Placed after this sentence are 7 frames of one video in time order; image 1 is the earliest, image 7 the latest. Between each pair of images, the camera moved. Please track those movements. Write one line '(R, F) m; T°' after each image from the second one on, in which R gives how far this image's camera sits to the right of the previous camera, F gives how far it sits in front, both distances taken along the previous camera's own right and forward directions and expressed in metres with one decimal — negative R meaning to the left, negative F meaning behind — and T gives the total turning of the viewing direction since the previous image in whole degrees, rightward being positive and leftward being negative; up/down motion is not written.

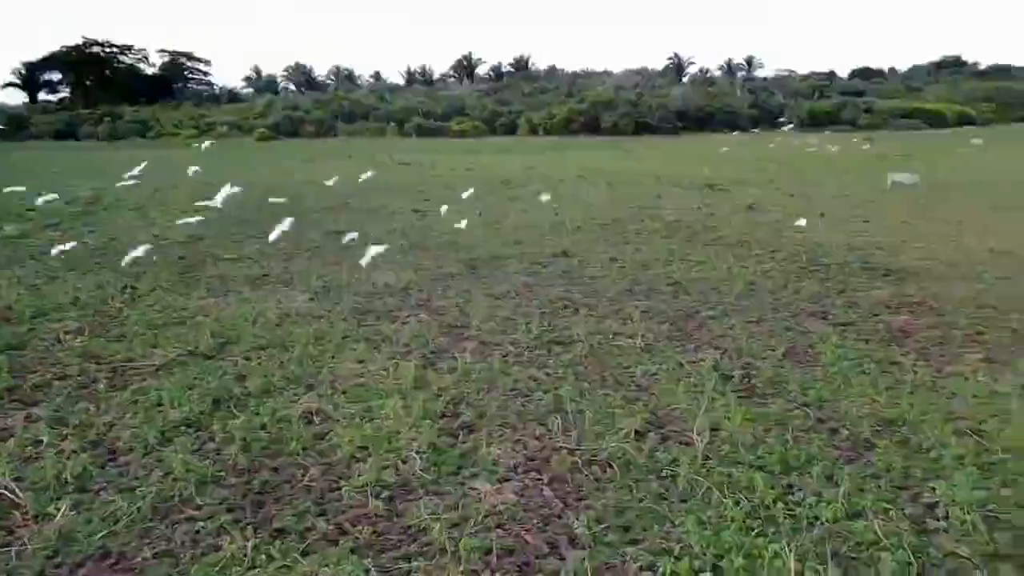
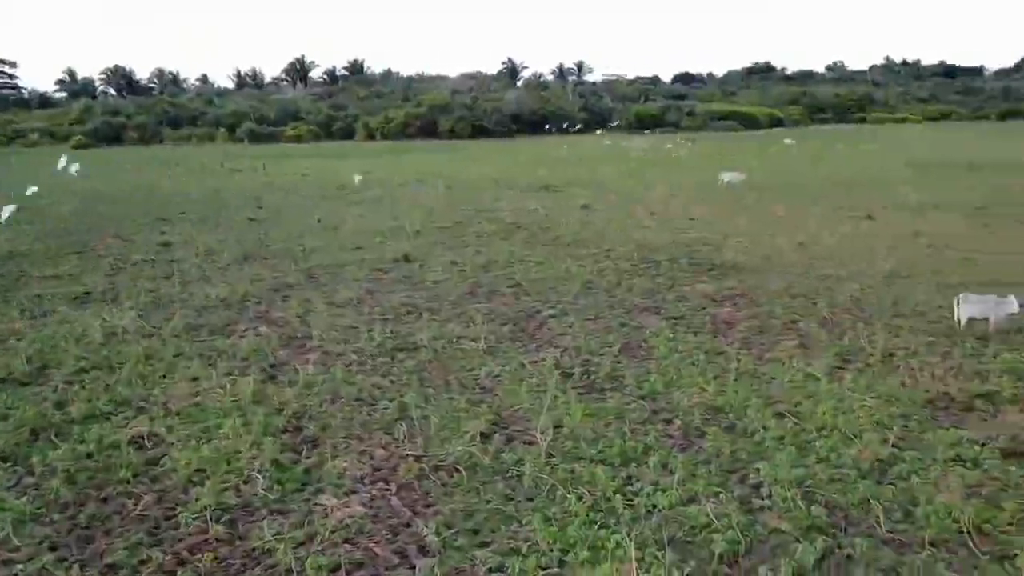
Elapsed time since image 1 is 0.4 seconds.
(0.0, 0.0) m; +10°
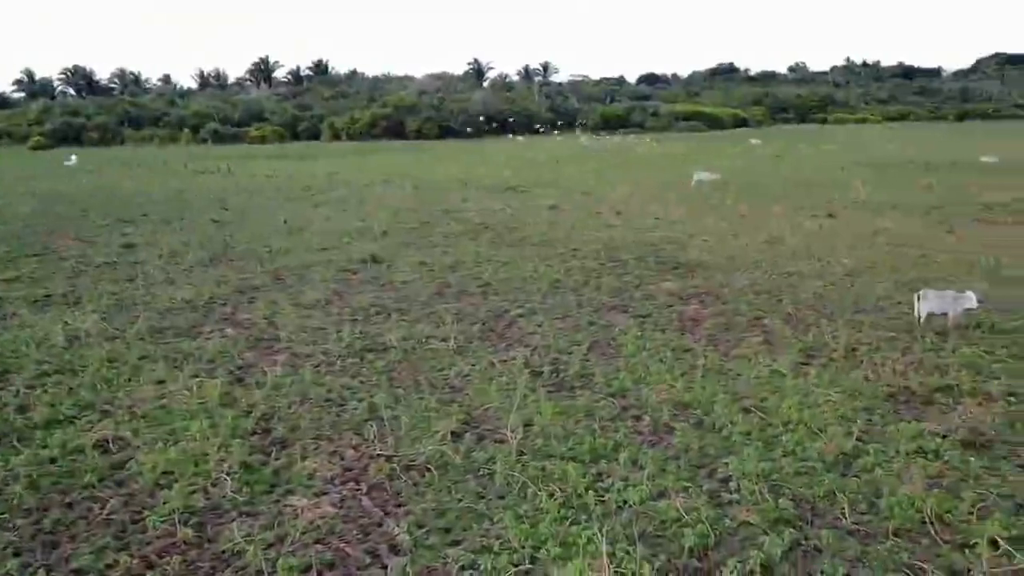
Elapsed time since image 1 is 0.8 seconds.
(0.0, 0.0) m; +2°
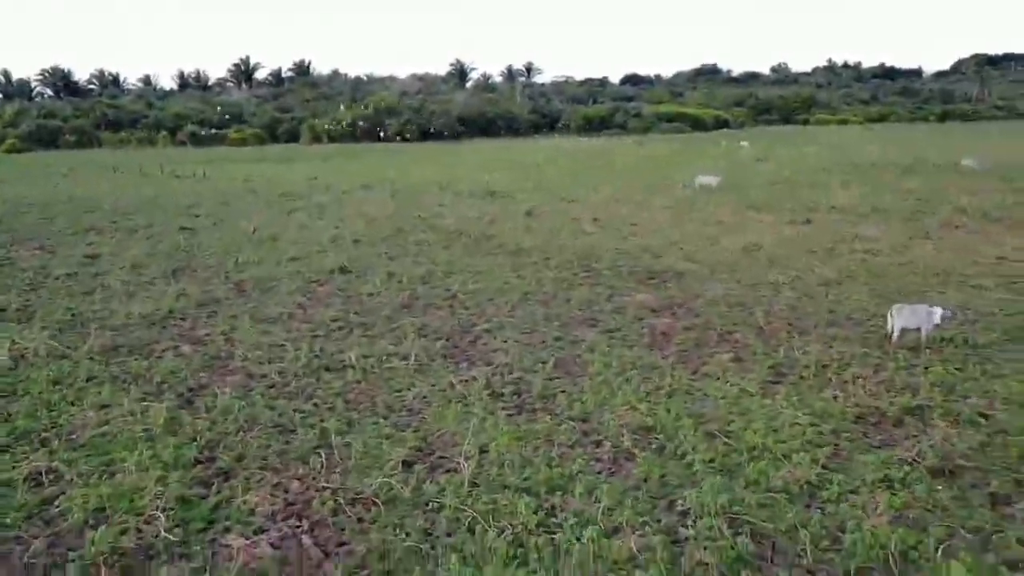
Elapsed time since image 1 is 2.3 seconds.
(+0.1, +0.1) m; +1°
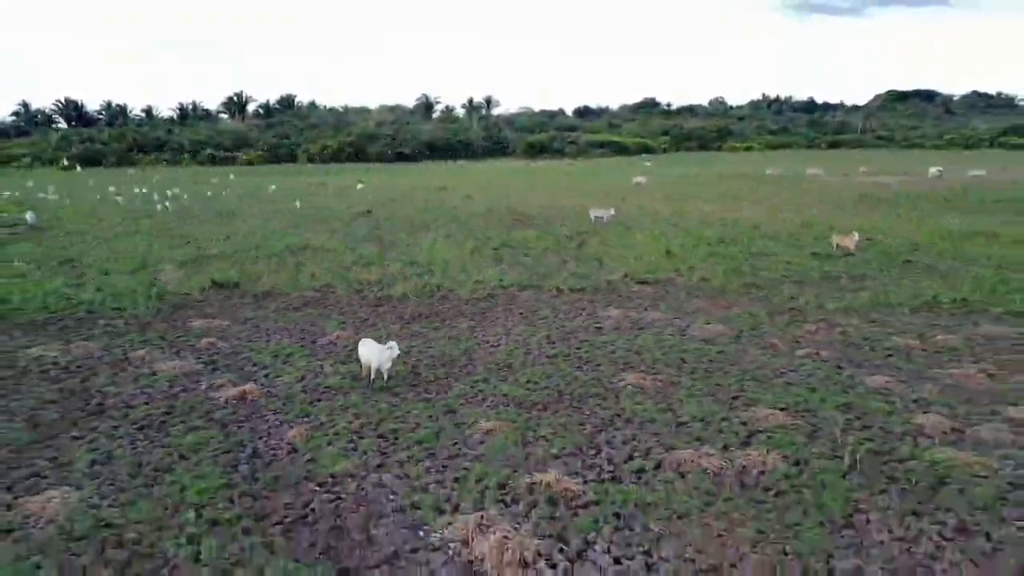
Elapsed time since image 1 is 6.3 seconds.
(-2.0, -6.8) m; +5°
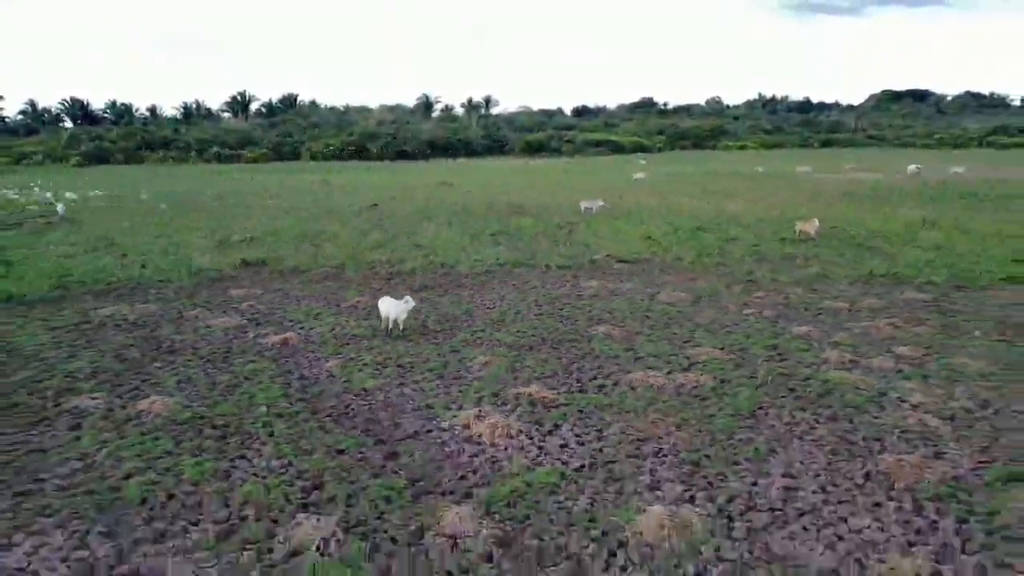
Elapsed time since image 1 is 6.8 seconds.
(0.0, -1.0) m; 0°
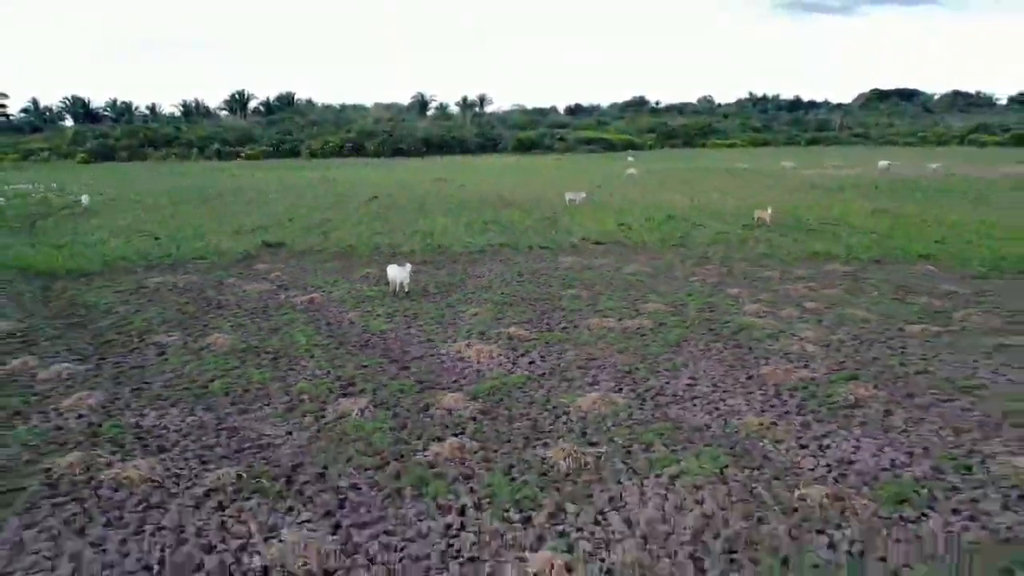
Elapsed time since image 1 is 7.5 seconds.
(+0.1, -1.2) m; 0°
